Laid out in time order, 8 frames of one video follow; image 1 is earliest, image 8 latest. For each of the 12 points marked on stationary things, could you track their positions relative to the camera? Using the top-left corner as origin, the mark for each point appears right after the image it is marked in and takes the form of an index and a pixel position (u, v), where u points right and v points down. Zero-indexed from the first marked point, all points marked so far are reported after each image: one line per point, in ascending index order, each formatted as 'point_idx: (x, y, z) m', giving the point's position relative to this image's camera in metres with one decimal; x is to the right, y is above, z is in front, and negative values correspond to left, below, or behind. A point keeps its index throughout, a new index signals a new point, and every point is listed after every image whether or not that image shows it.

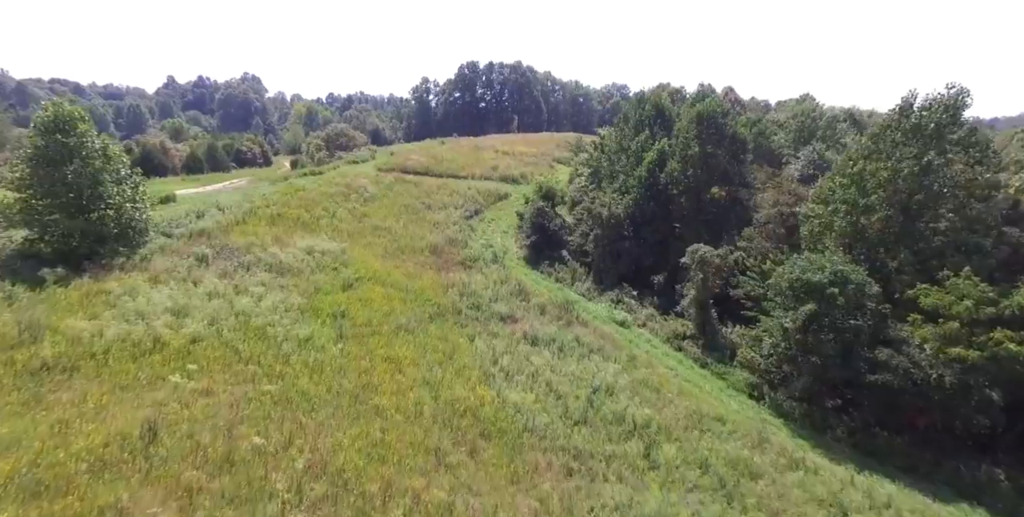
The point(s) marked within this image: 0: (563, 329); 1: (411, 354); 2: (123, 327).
0: (+1.9, -2.7, +19.7) m
1: (-2.9, -2.8, +14.9) m
2: (-9.0, -1.6, +11.8) m
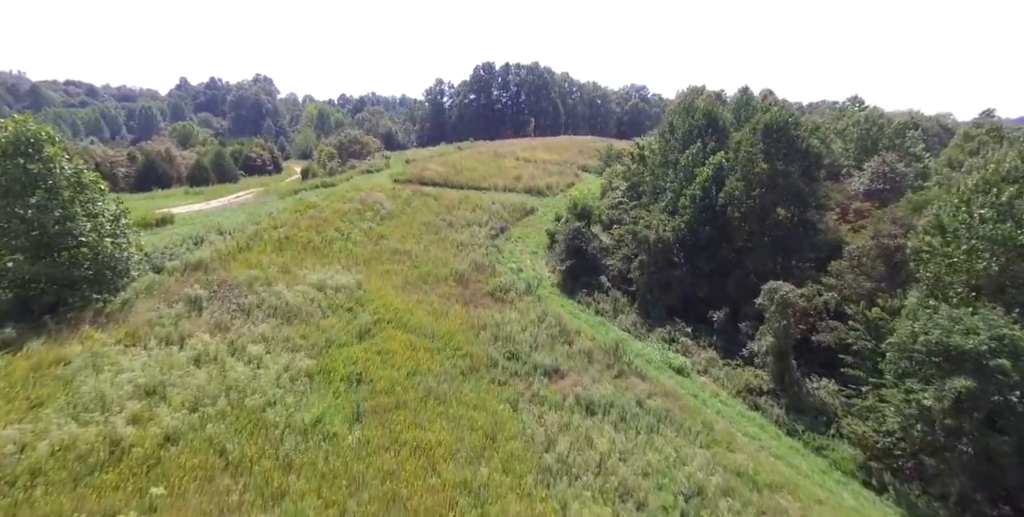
0: (+3.4, -4.1, +16.6) m
1: (-1.5, -4.2, +11.9) m
2: (-7.6, -2.9, +8.9) m
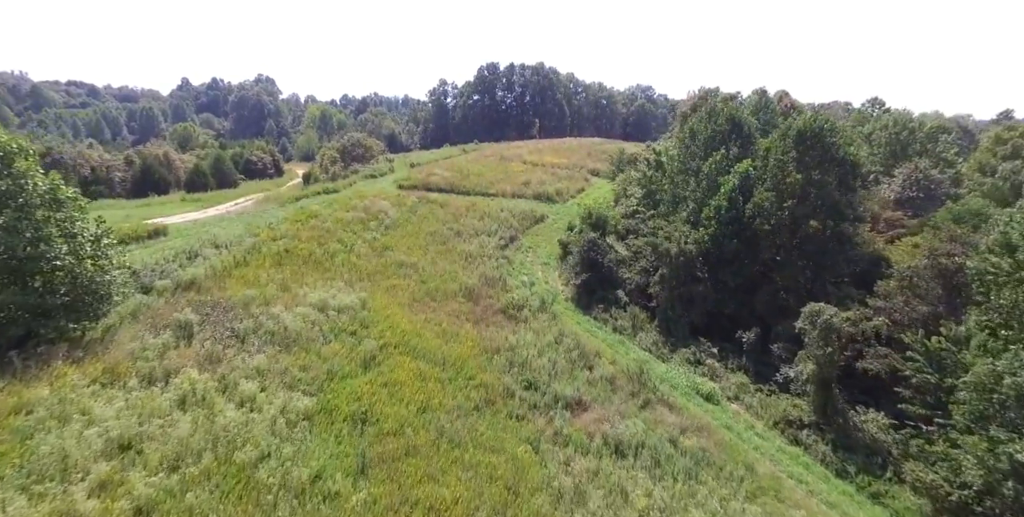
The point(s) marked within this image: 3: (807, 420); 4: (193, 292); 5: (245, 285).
0: (+4.0, -4.7, +15.1) m
1: (-1.0, -4.8, +10.4) m
2: (-7.1, -3.6, +7.5) m
3: (+9.1, -5.0, +15.7) m
4: (-10.9, -1.1, +17.4) m
5: (-9.8, -1.0, +18.9) m
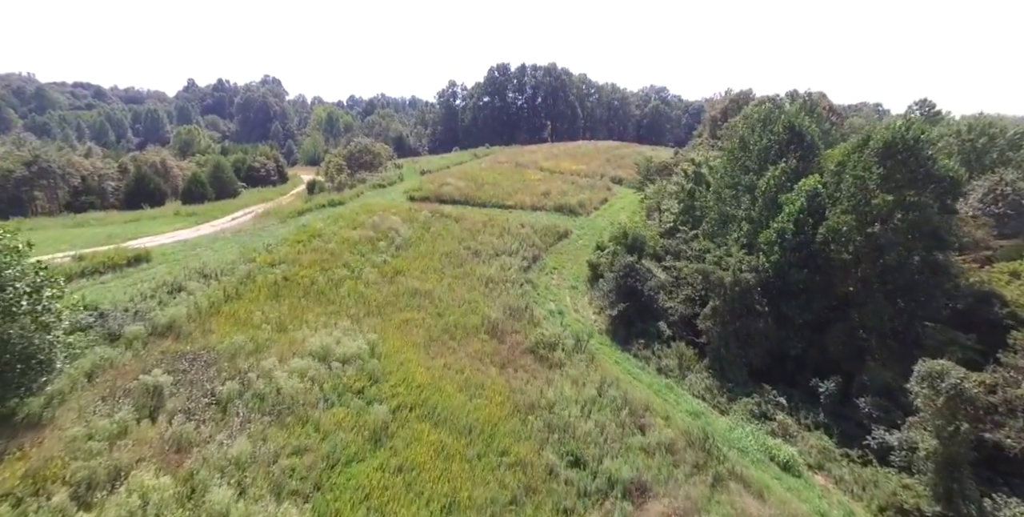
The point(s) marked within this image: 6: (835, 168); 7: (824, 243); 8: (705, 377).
0: (+5.0, -5.9, +12.1) m
1: (0.0, -6.0, +7.5) m
2: (-6.2, -4.7, +4.6) m
3: (+10.1, -6.2, +12.6) m
4: (-9.8, -2.3, +14.6) m
5: (-8.7, -2.1, +16.0) m
6: (+12.5, +3.5, +19.9) m
7: (+11.3, +0.6, +18.6) m
8: (+7.2, -4.5, +19.1) m
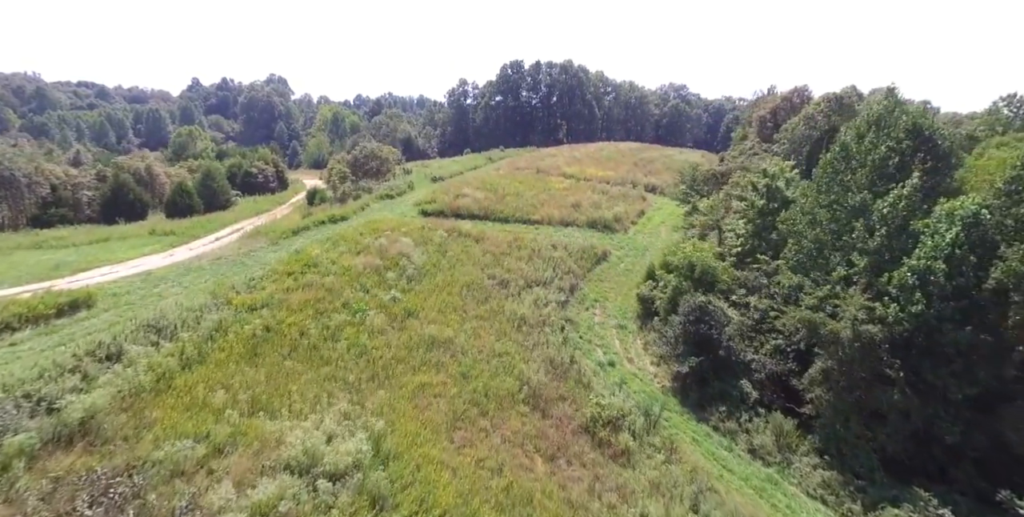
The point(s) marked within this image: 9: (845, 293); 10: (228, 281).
0: (+6.3, -7.4, +7.2) m
1: (+1.3, -7.4, +2.7) m
2: (-4.9, -6.1, -0.1) m
3: (+11.4, -7.6, +7.7) m
4: (-8.4, -3.7, +9.9) m
5: (-7.3, -3.5, +11.4) m
6: (+14.0, +2.0, +15.0) m
7: (+12.7, -0.9, +13.7) m
8: (+8.6, -5.9, +14.2) m
9: (+10.5, -1.1, +16.0) m
10: (-10.8, -0.8, +19.4) m
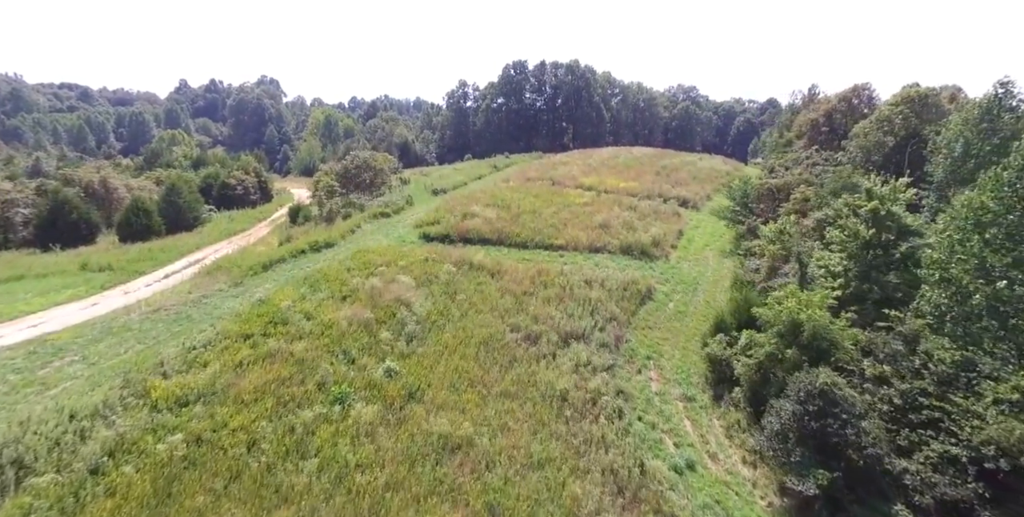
0: (+7.6, -8.9, +1.8) m
1: (+2.5, -9.0, -2.8) m
2: (-3.7, -7.7, -5.6) m
3: (+12.6, -9.2, +2.3) m
4: (-7.2, -5.3, +4.4) m
5: (-6.2, -5.2, +5.9) m
6: (+15.1, +0.4, +9.6) m
7: (+13.9, -2.5, +8.3) m
8: (+9.8, -7.5, +8.8) m
9: (+11.6, -2.8, +10.6) m
10: (-9.6, -2.5, +13.9) m
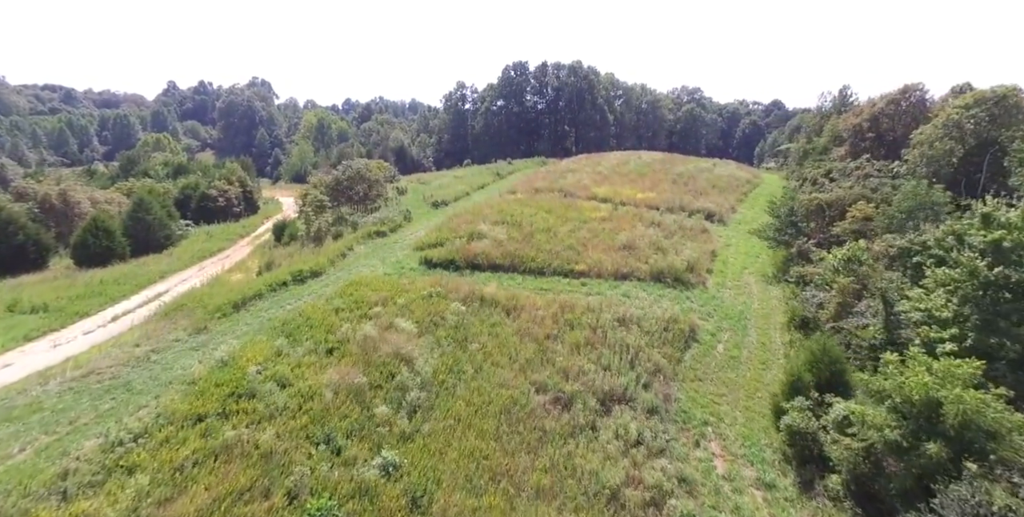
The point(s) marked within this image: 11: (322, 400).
0: (+8.5, -10.2, -1.8) m
1: (+3.5, -10.2, -6.4) m
2: (-2.7, -9.0, -9.3) m
3: (+13.6, -10.4, -1.3) m
4: (-6.3, -6.6, +0.7) m
5: (-5.3, -6.5, +2.1) m
6: (+15.9, -0.8, +6.1) m
7: (+14.7, -3.7, +4.7) m
8: (+10.7, -8.8, +5.2) m
9: (+12.5, -4.0, +7.1) m
10: (-8.8, -3.8, +10.1) m
11: (-4.8, -3.3, +12.7) m
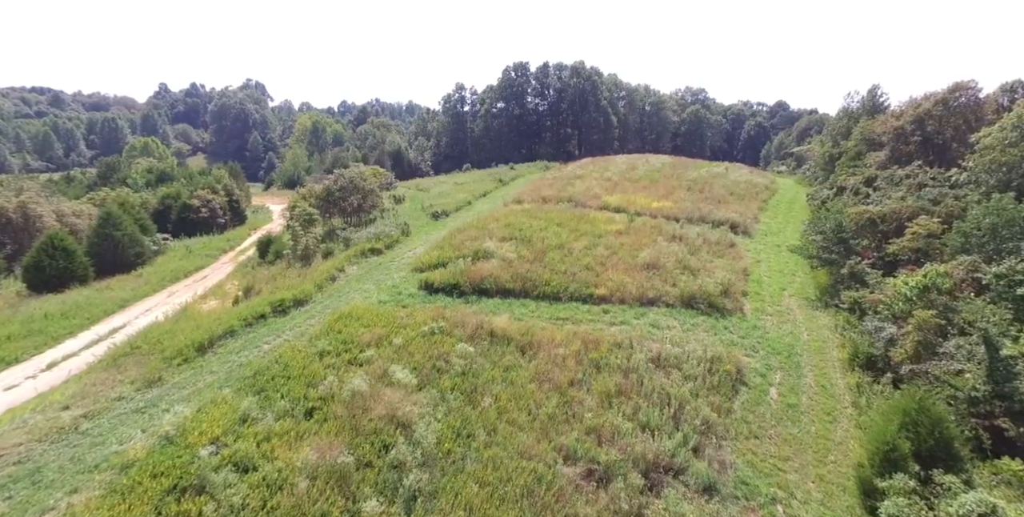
0: (+9.1, -11.0, -4.8) m
1: (+4.1, -11.1, -9.4) m
2: (-2.0, -9.8, -12.3) m
3: (+14.2, -11.2, -4.2) m
4: (-5.7, -7.5, -2.3) m
5: (-4.7, -7.4, -0.9) m
6: (+16.5, -1.6, +3.2) m
7: (+15.3, -4.6, +1.8) m
8: (+11.3, -9.6, +2.3) m
9: (+13.1, -4.9, +4.2) m
10: (-8.3, -4.8, +7.1) m
11: (-4.2, -4.2, +9.7) m
